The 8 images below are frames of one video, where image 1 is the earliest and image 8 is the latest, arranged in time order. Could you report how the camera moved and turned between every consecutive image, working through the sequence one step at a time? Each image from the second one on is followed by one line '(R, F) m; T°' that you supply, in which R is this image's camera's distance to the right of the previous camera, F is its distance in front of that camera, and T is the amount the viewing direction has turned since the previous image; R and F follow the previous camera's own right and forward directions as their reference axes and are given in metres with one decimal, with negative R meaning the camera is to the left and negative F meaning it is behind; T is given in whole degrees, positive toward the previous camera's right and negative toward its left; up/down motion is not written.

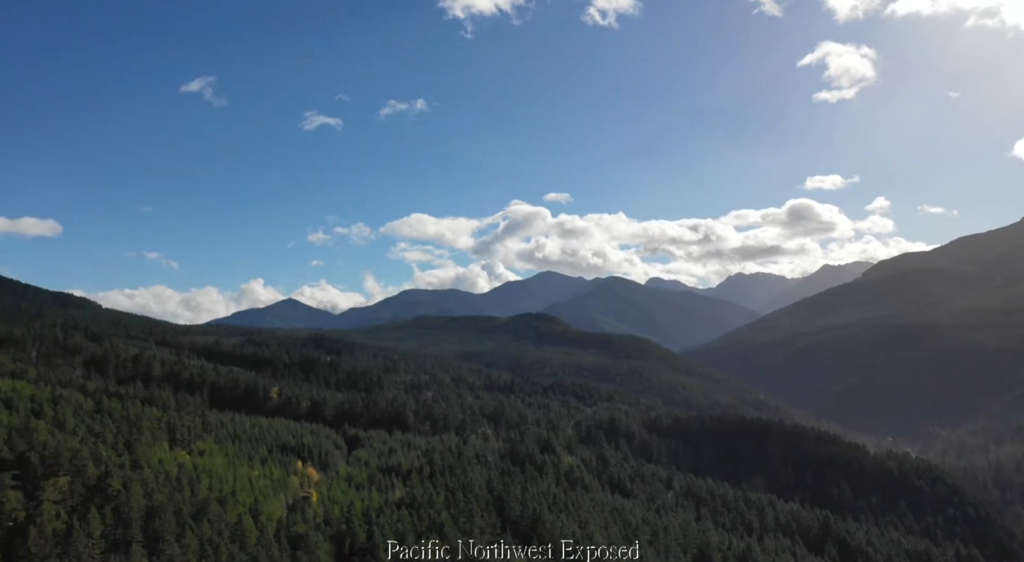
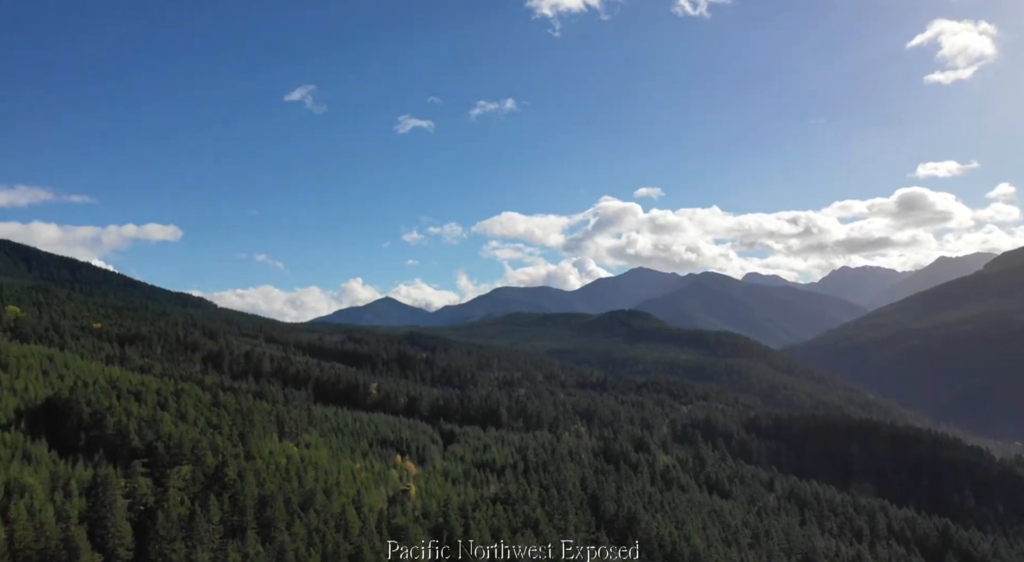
(-1.2, -2.4) m; -7°
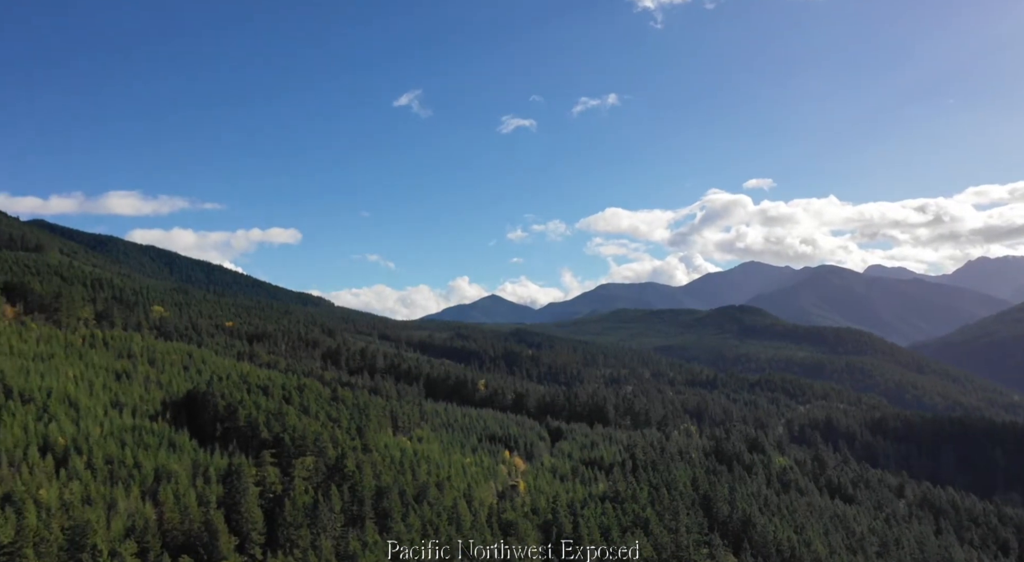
(-1.0, -2.0) m; -7°
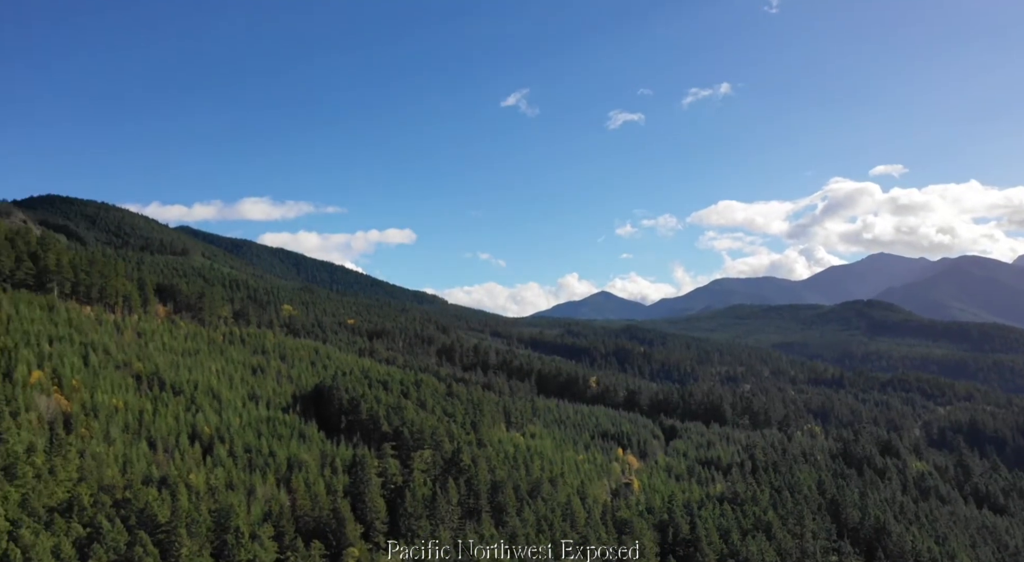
(-0.5, -1.9) m; -8°
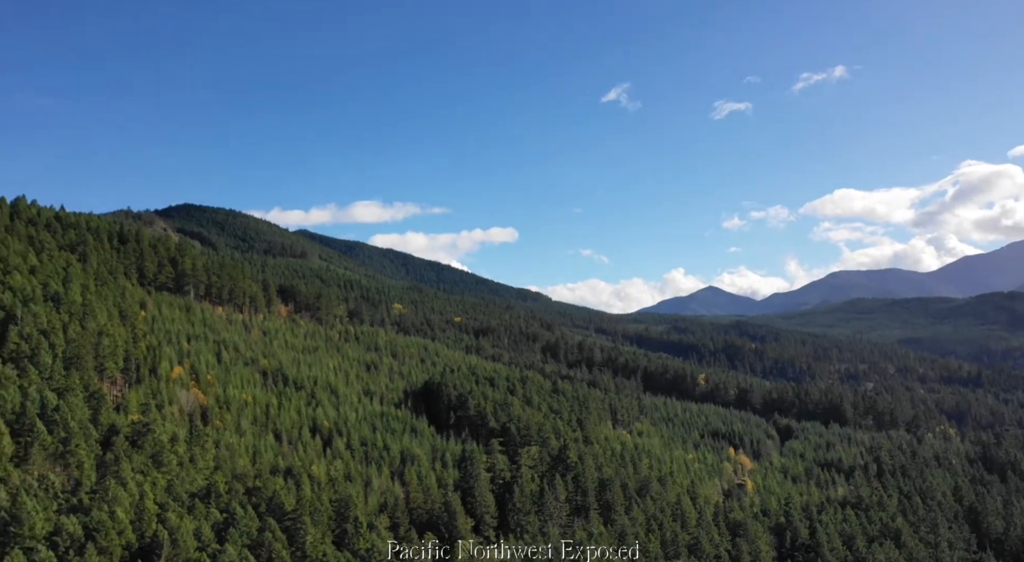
(-0.3, -1.3) m; -7°
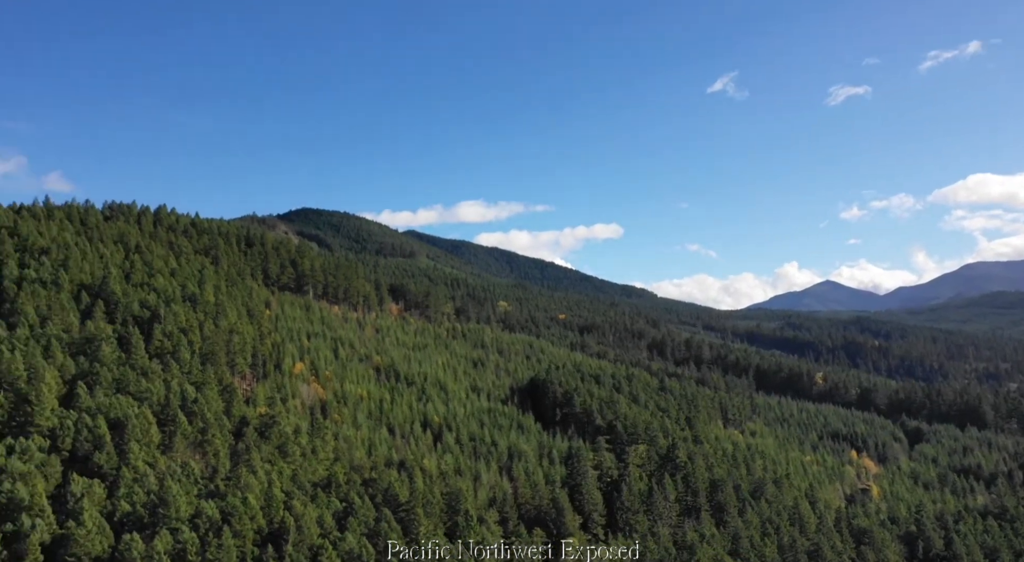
(-0.3, -0.9) m; -7°
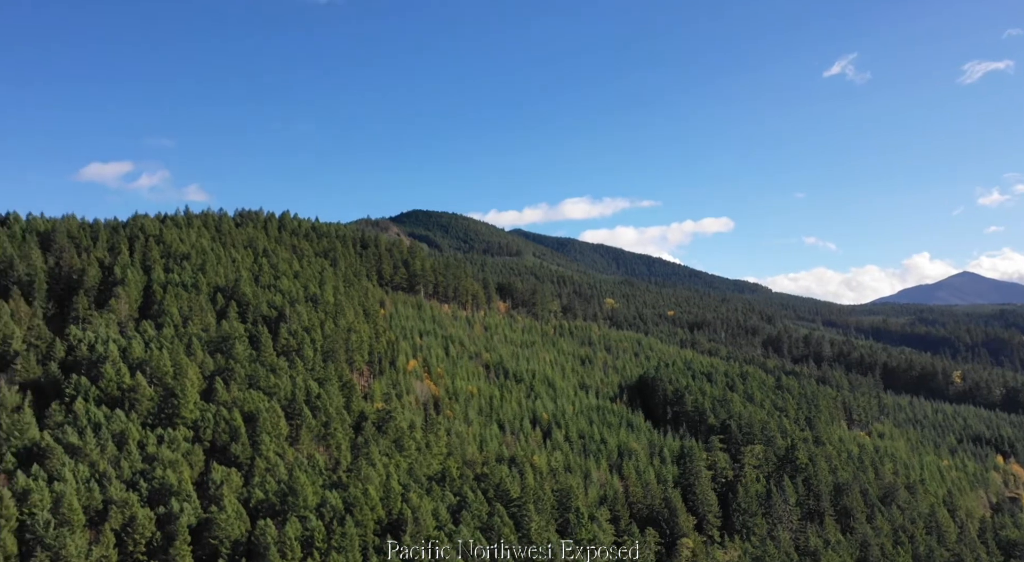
(-0.4, -0.2) m; -7°
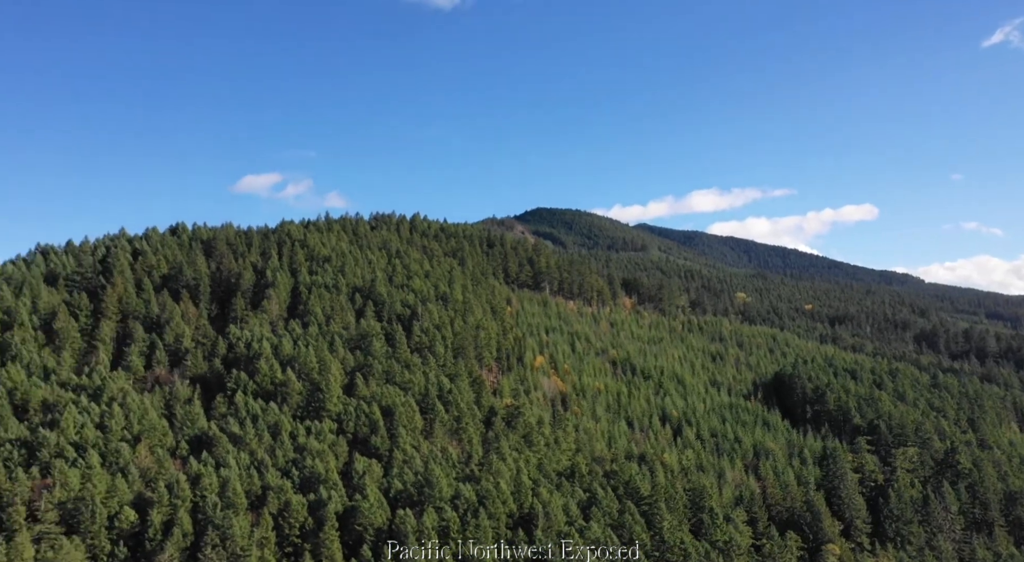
(-0.7, +1.3) m; -9°
